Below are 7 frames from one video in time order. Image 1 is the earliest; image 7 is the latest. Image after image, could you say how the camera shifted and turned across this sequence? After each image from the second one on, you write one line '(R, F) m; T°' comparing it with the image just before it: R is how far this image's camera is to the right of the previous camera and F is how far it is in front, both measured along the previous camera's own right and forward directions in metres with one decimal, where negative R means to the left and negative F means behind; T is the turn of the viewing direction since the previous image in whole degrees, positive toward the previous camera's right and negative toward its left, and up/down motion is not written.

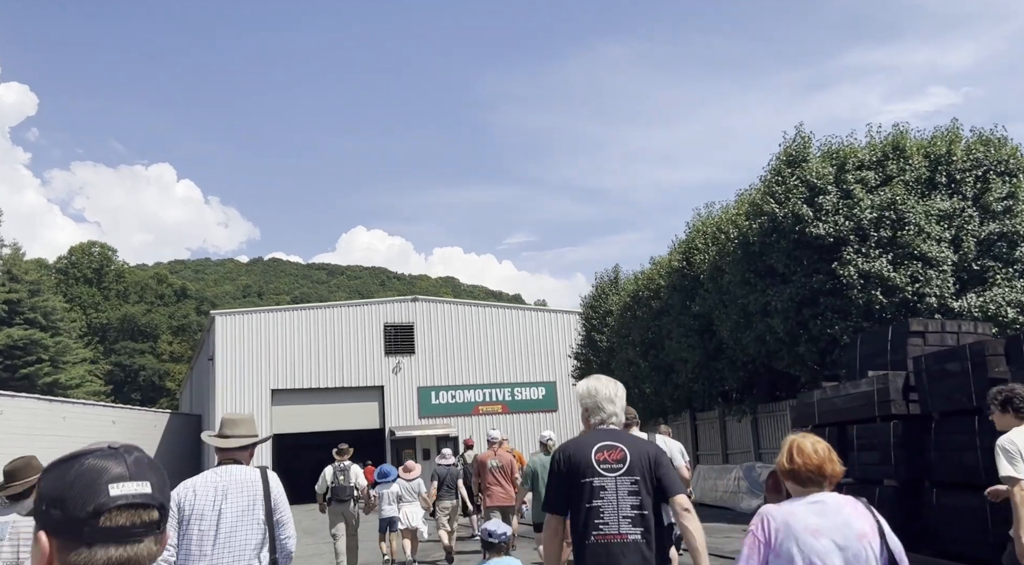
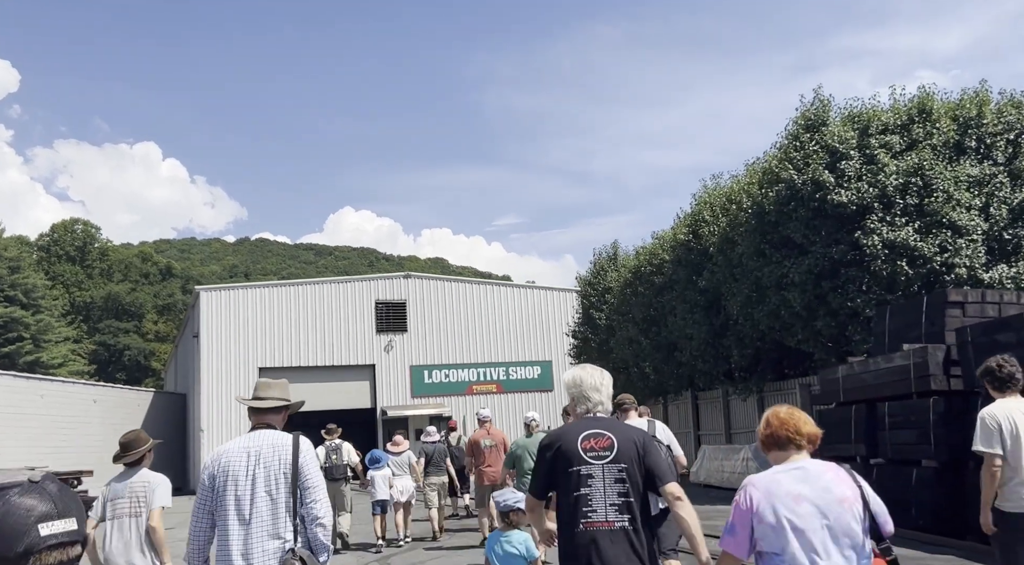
(-0.2, +0.8) m; +1°
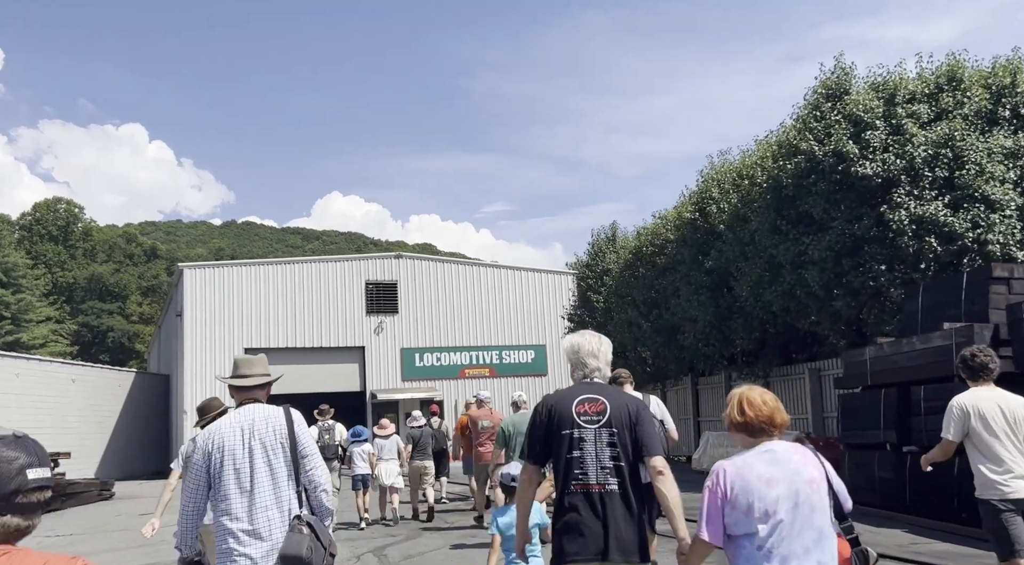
(-0.2, +0.8) m; +1°
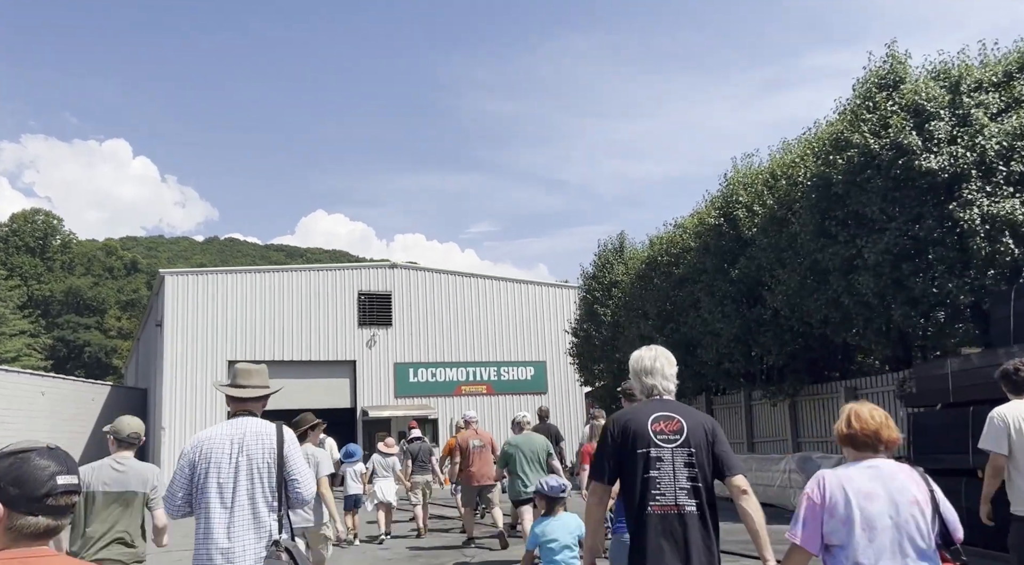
(-0.5, +1.4) m; +1°
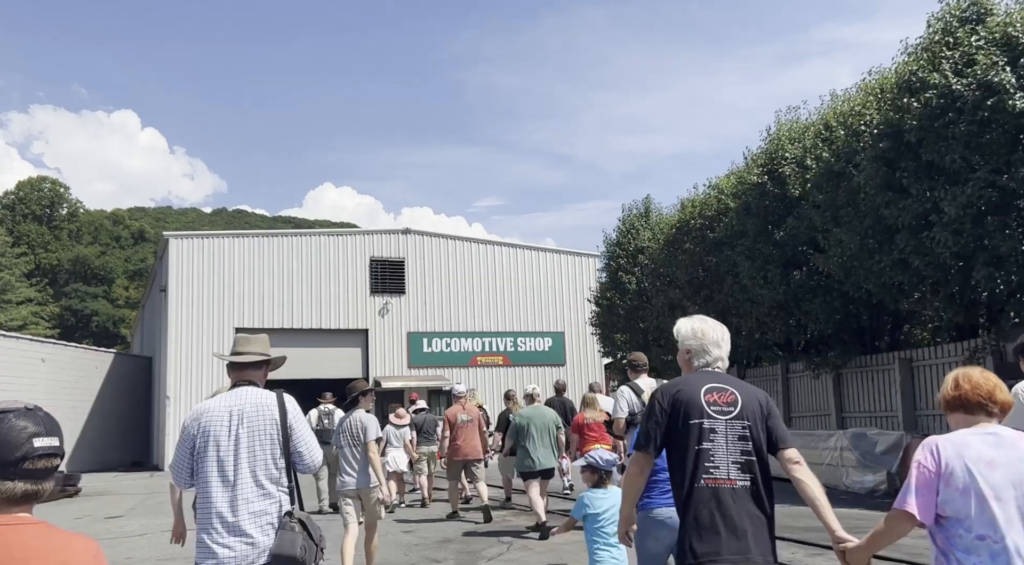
(-0.3, +1.2) m; 0°
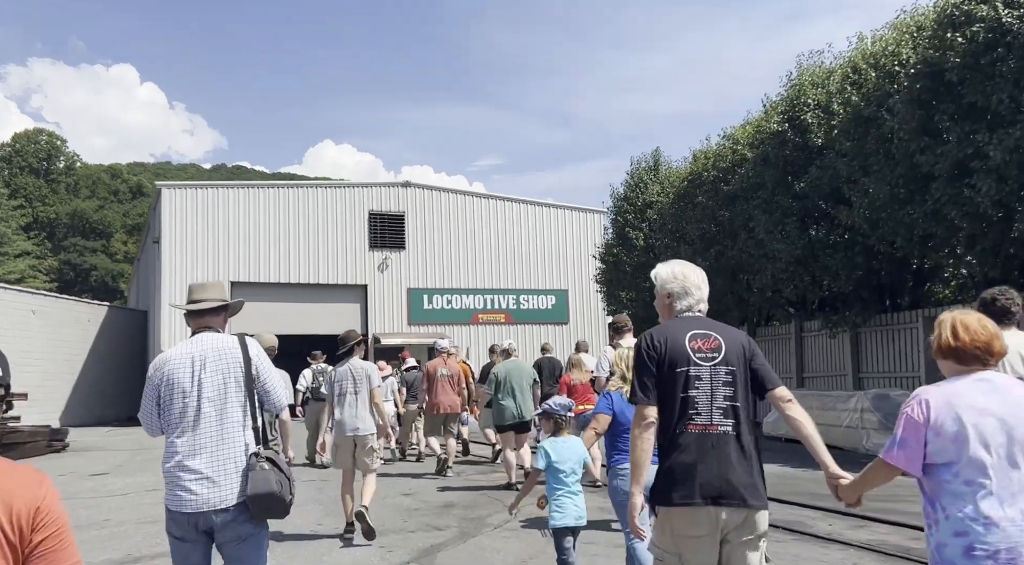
(-0.1, +0.7) m; 0°
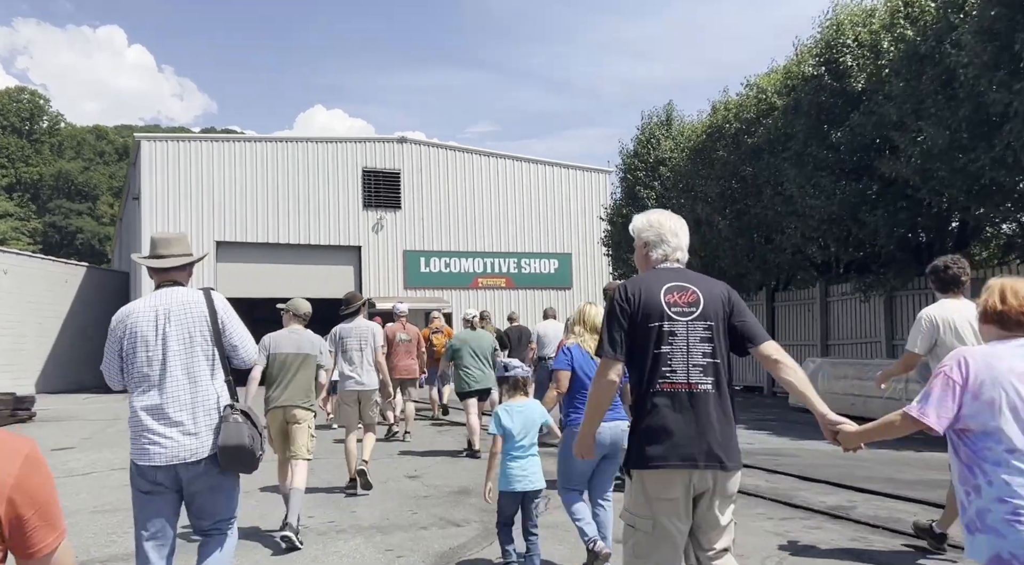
(-0.3, +1.2) m; +1°
